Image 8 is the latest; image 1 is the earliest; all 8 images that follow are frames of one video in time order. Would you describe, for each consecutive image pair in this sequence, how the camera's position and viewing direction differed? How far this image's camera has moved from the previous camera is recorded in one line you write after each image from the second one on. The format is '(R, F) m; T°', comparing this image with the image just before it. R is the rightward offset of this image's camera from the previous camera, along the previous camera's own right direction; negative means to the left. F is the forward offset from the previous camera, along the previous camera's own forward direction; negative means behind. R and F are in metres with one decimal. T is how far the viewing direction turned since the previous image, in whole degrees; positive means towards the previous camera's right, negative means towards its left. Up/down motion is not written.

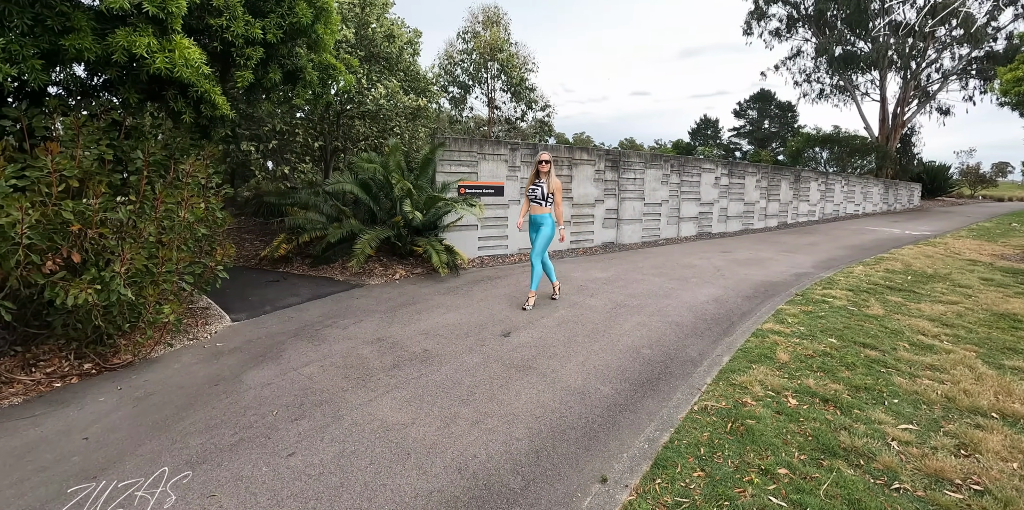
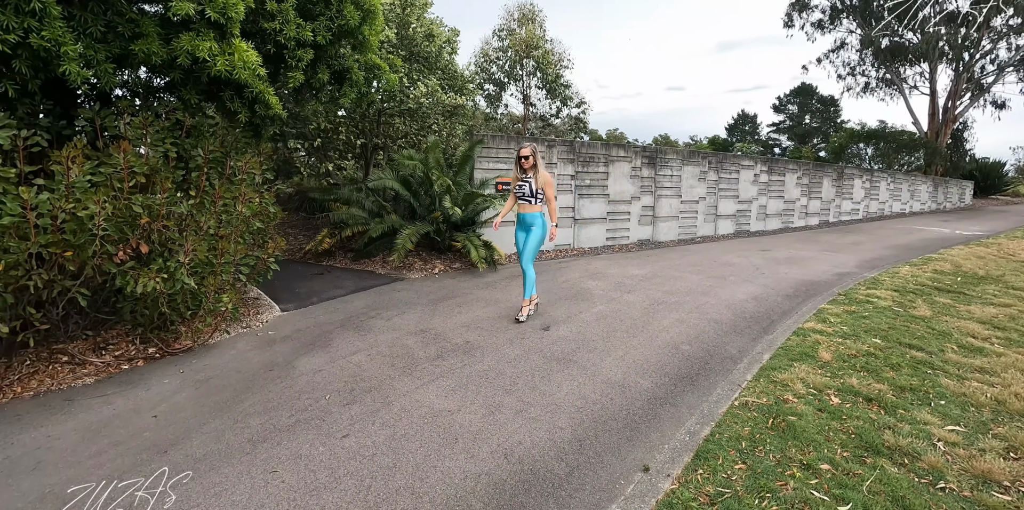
(-0.1, -0.1) m; -3°
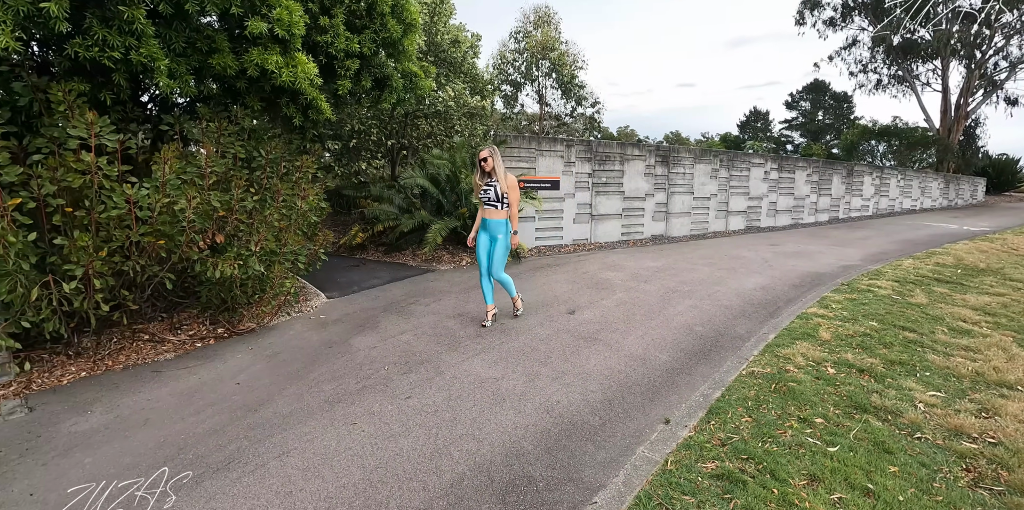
(-0.2, -0.4) m; -1°
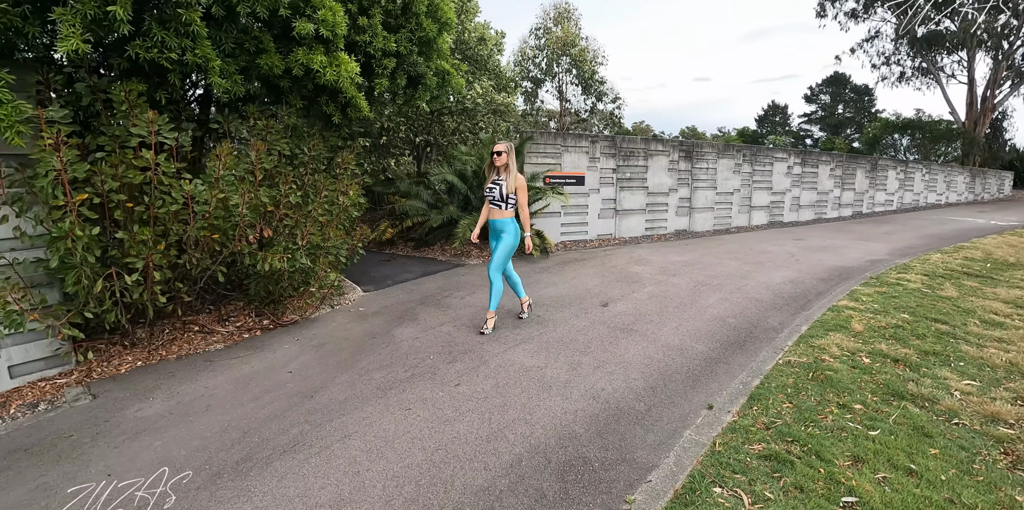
(-0.2, -0.1) m; -1°
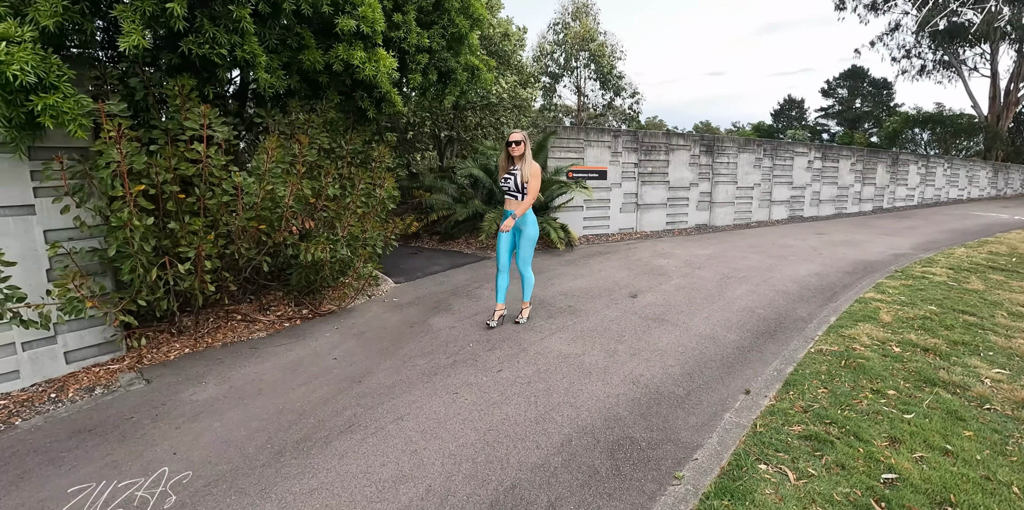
(-0.2, -0.1) m; -1°
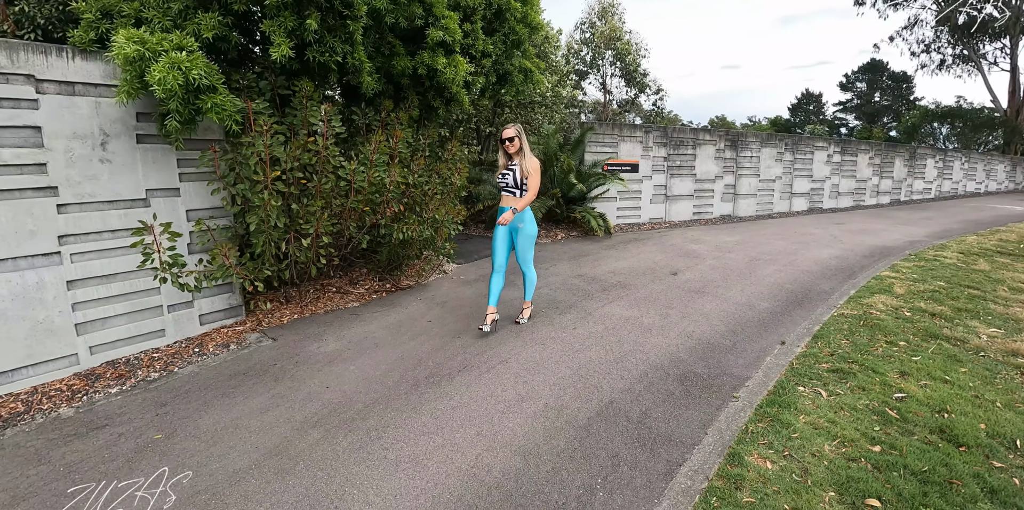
(-0.5, -0.7) m; -1°
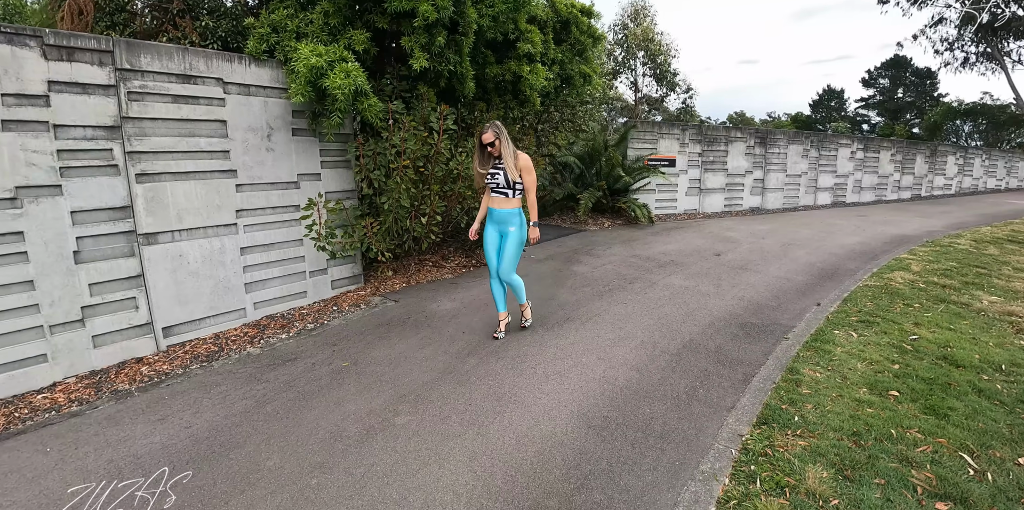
(-0.8, -1.0) m; -1°
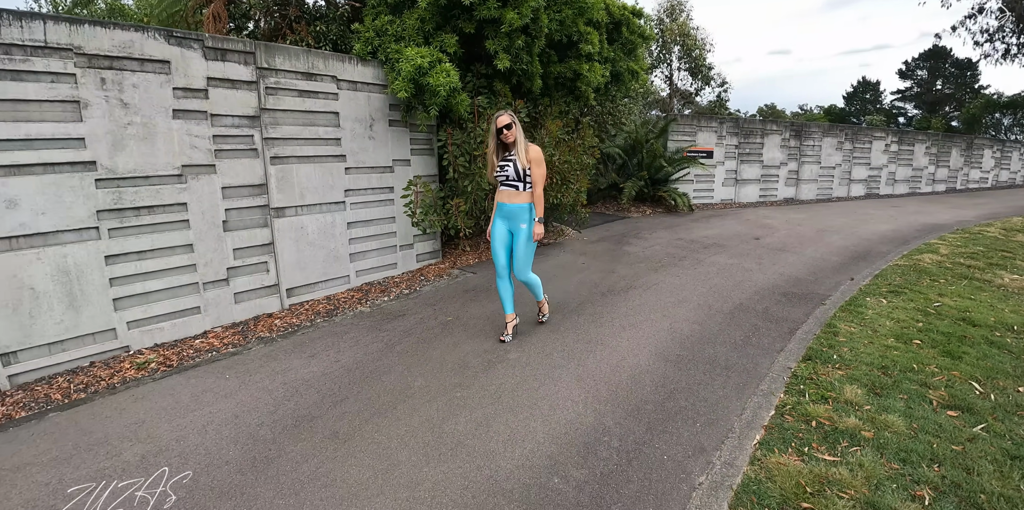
(-0.6, -0.8) m; -2°
